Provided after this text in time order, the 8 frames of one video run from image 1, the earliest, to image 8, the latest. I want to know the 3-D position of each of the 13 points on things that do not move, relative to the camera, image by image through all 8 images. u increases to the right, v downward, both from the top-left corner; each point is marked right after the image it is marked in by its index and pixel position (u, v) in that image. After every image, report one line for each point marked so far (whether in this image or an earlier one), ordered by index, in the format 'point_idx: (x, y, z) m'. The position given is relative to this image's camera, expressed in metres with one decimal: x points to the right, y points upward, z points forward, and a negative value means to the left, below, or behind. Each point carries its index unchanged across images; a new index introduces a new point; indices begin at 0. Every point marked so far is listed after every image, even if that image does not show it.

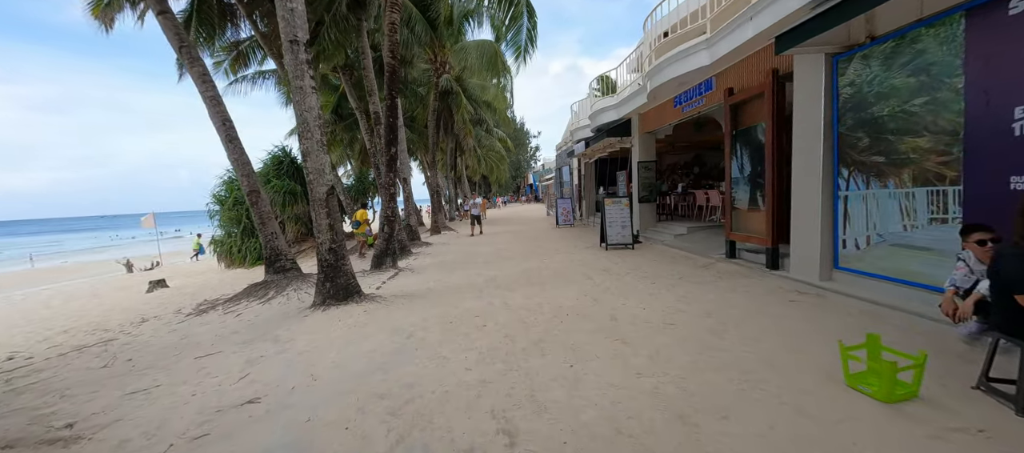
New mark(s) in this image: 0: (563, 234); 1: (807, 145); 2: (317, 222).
0: (+1.9, -0.3, +14.3) m
1: (+4.3, +1.2, +5.6) m
2: (-2.7, +0.1, +5.4) m
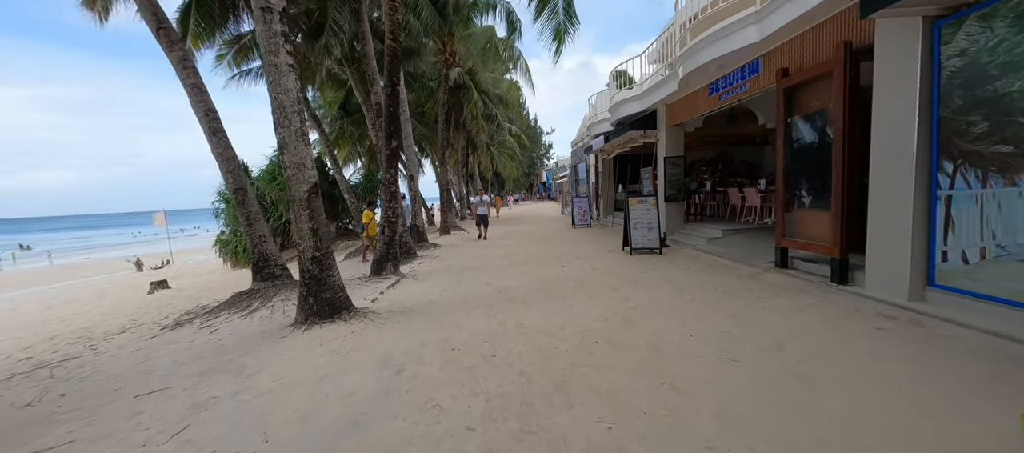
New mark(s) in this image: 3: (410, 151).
0: (+2.4, -0.3, +13.3) m
1: (+4.5, +1.1, +4.5) m
2: (-2.5, 0.0, +4.6) m
3: (-3.0, +2.3, +11.6) m
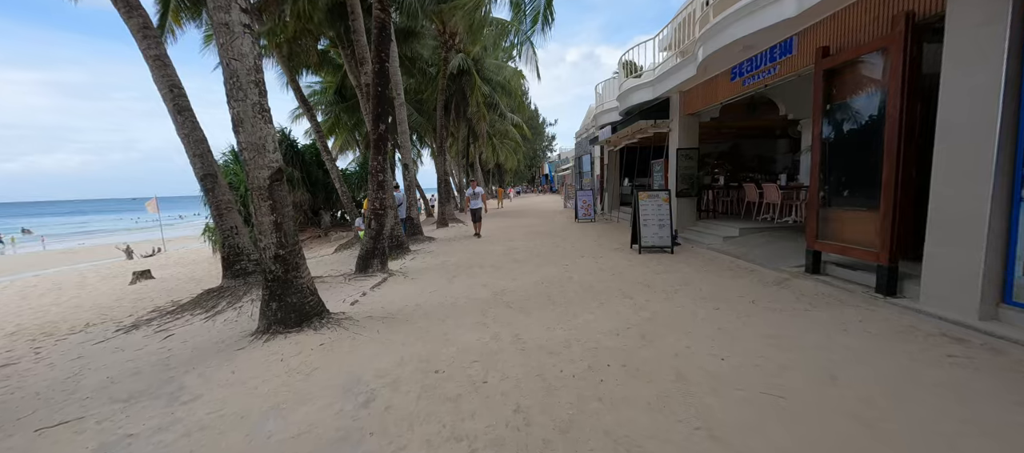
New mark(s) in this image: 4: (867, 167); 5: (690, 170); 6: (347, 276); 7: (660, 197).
0: (+2.4, -0.1, +12.6) m
1: (+4.5, +1.0, +3.8) m
2: (-2.5, +0.1, +3.9) m
3: (-3.0, +2.5, +10.9) m
4: (+4.6, +0.8, +5.0) m
5: (+4.5, +1.5, +9.9) m
6: (-3.0, -0.9, +6.9) m
7: (+3.3, +0.6, +8.6) m
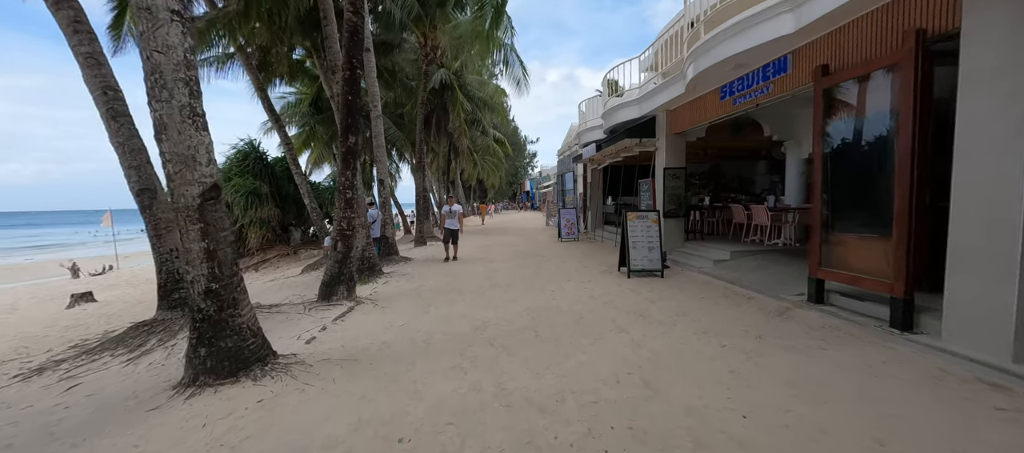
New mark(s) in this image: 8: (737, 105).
0: (+1.8, -0.8, +12.1) m
1: (+4.3, +0.7, +3.5) m
2: (-2.7, -0.2, +3.2) m
3: (-3.5, +2.0, +10.3) m
4: (+4.4, +0.4, +4.7) m
5: (+4.1, +0.9, +9.6) m
6: (-3.3, -1.2, +6.2) m
7: (+2.9, +0.2, +8.2) m
8: (+4.2, +2.3, +7.2) m
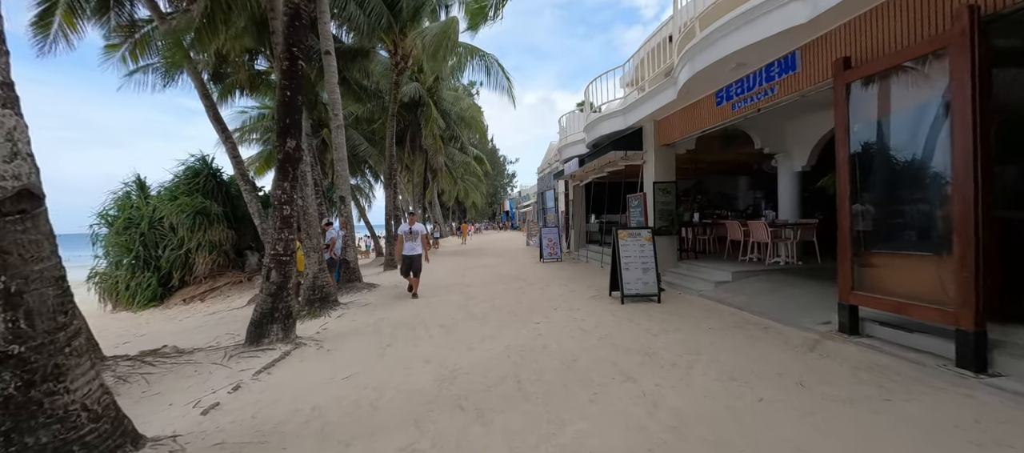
0: (+1.2, -1.3, +11.1) m
1: (+4.1, +0.6, +2.7) m
2: (-2.8, -0.3, +2.0) m
3: (-4.0, +1.4, +9.2) m
4: (+4.1, +0.3, +3.9) m
5: (+3.6, +0.5, +8.8) m
6: (-3.5, -1.5, +4.9) m
7: (+2.5, -0.2, +7.4) m
8: (+3.8, +2.0, +6.6) m
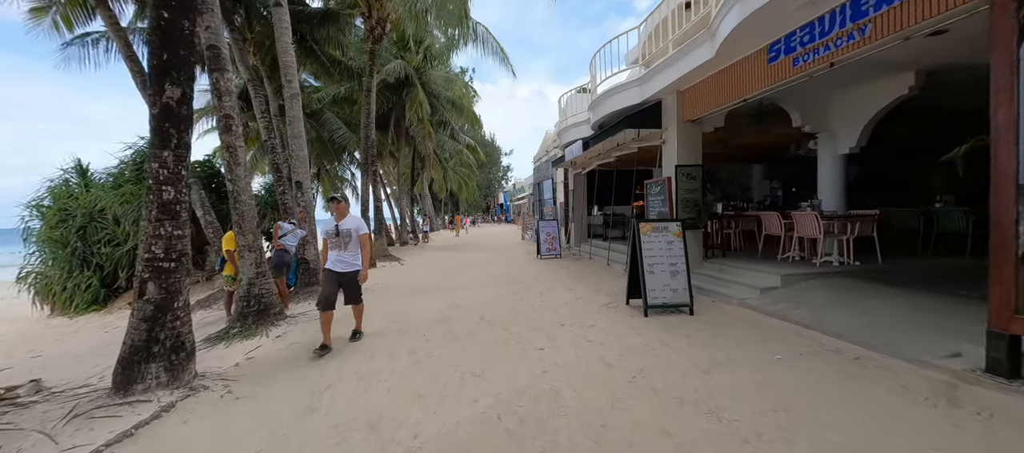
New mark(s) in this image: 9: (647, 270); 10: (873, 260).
0: (+1.0, -1.2, +9.6) m
1: (+4.1, +0.7, +1.2) m
2: (-2.8, -0.3, +0.4) m
3: (-4.1, +1.6, +7.5) m
4: (+4.1, +0.3, +2.4) m
5: (+3.5, +0.6, +7.3) m
6: (-3.6, -1.5, +3.3) m
7: (+2.4, -0.1, +5.9) m
8: (+3.7, +2.1, +5.0) m
9: (+2.0, -0.6, +5.7) m
10: (+6.2, -0.6, +6.6) m
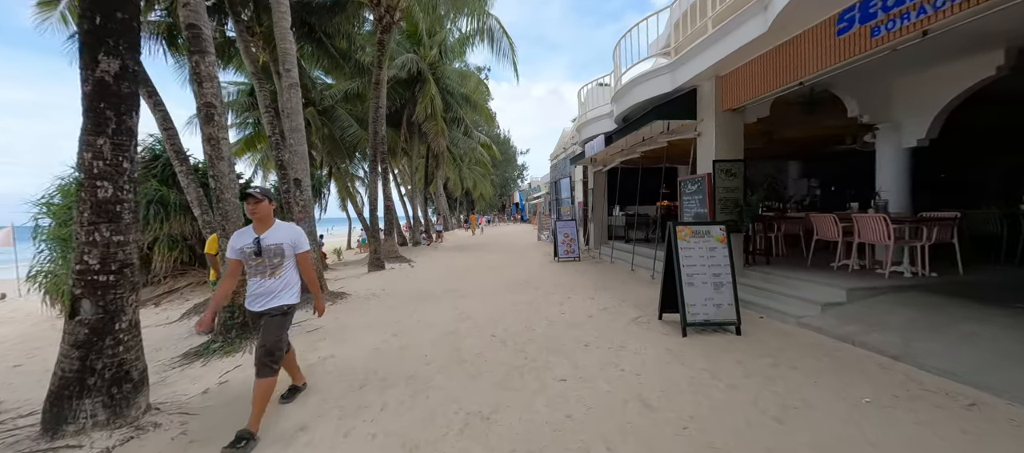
0: (+1.4, -1.2, +8.9) m
1: (+4.1, +0.6, +0.3) m
2: (-2.8, -0.3, -0.2) m
3: (-3.8, +1.6, +7.0) m
4: (+4.2, +0.3, +1.5) m
5: (+3.7, +0.6, +6.4) m
6: (-3.5, -1.5, +2.8) m
7: (+2.6, -0.1, +5.0) m
8: (+3.9, +2.0, +4.1) m
9: (+2.2, -0.7, +4.9) m
10: (+6.5, -0.6, +5.7) m
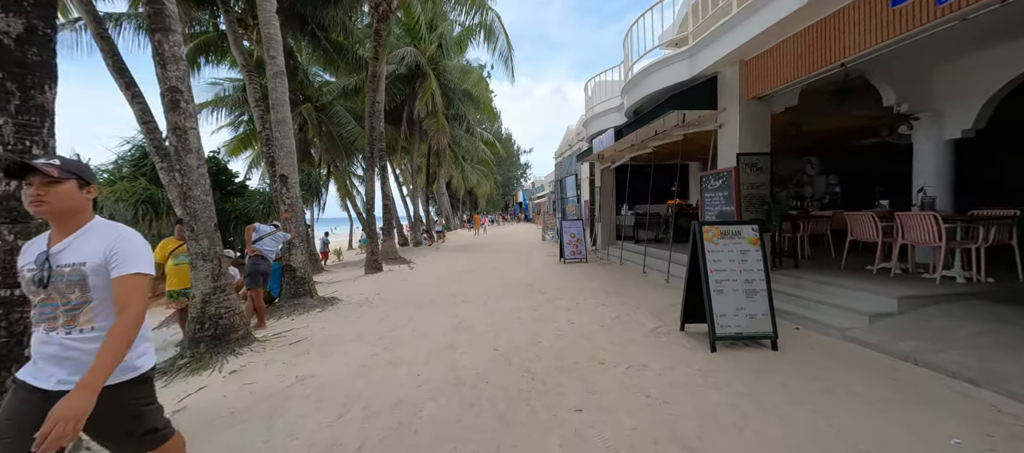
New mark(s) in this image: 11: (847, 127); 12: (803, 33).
0: (+1.5, -1.2, +8.3) m
1: (+4.2, +0.6, -0.2) m
2: (-2.8, -0.3, -0.7) m
3: (-3.8, +1.6, +6.4) m
4: (+4.2, +0.3, +0.9) m
5: (+3.8, +0.6, +5.8) m
6: (-3.5, -1.5, +2.2) m
7: (+2.7, -0.1, +4.5) m
8: (+4.0, +2.0, +3.5) m
9: (+2.3, -0.7, +4.3) m
10: (+6.5, -0.6, +5.1) m
11: (+6.8, +2.0, +7.9) m
12: (+3.8, +2.6, +5.1) m
